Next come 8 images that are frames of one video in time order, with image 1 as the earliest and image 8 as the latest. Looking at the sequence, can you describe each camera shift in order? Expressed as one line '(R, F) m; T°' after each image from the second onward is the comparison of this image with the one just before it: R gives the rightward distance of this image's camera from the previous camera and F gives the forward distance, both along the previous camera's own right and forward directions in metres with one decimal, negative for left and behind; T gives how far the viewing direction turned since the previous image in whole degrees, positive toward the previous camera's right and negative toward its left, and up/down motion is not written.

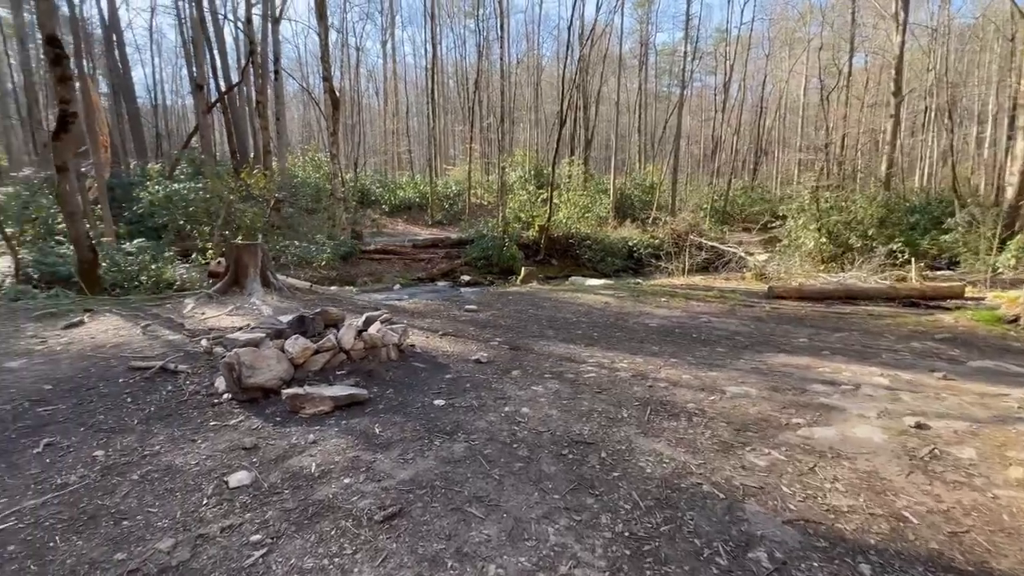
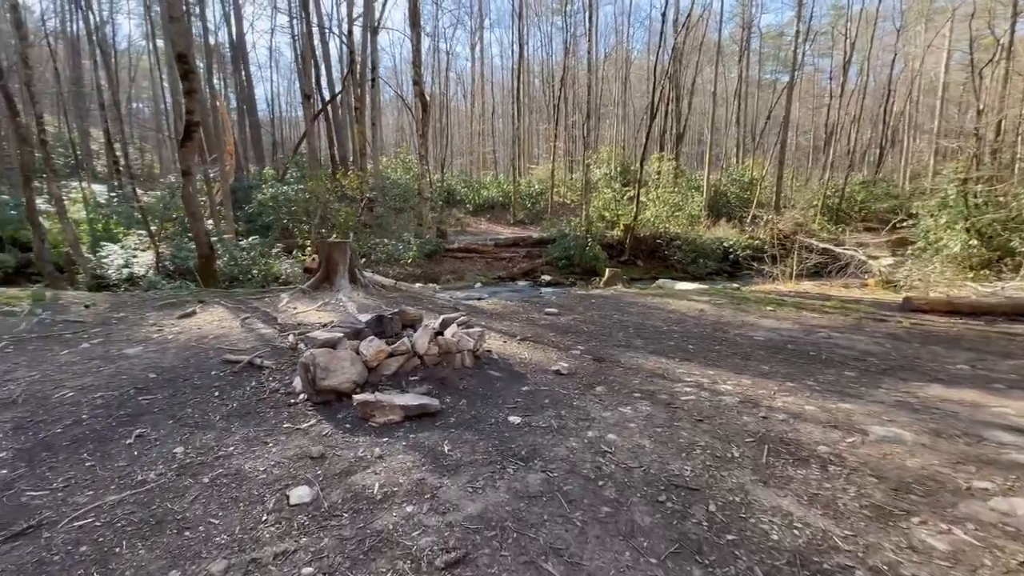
(0.0, +0.3) m; -10°
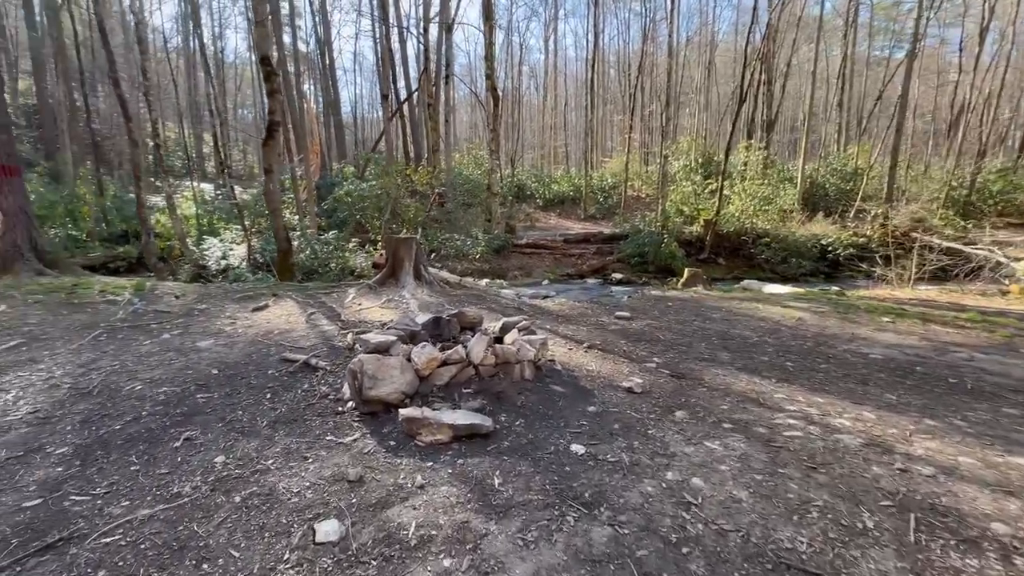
(0.0, +0.3) m; -9°
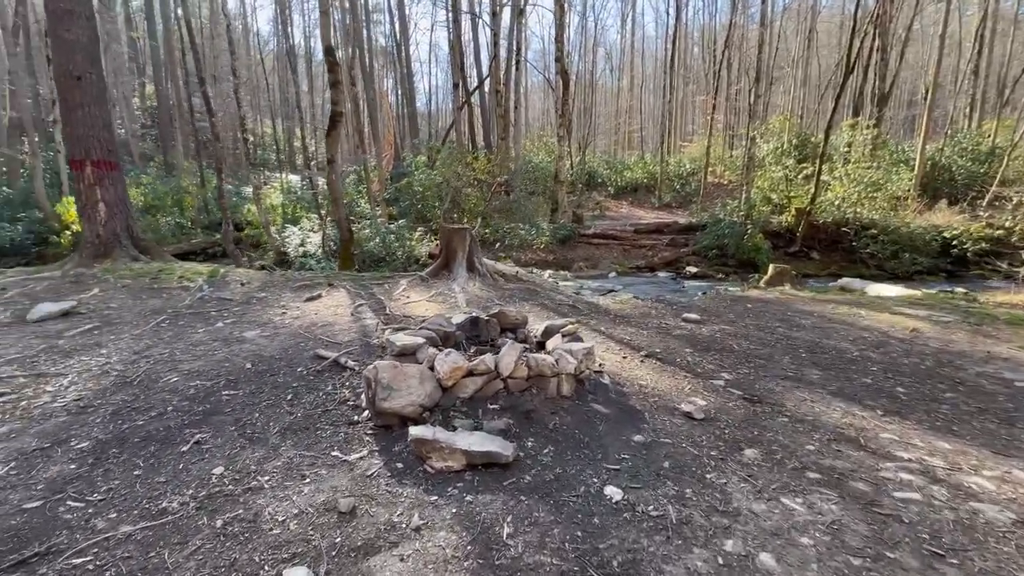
(+0.2, +0.4) m; -9°
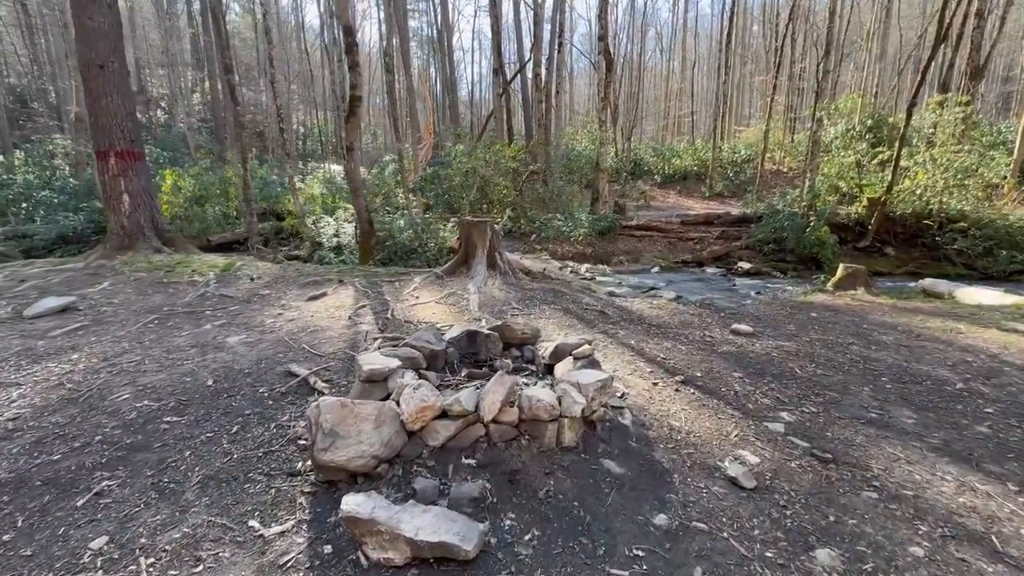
(+0.2, +0.6) m; -5°
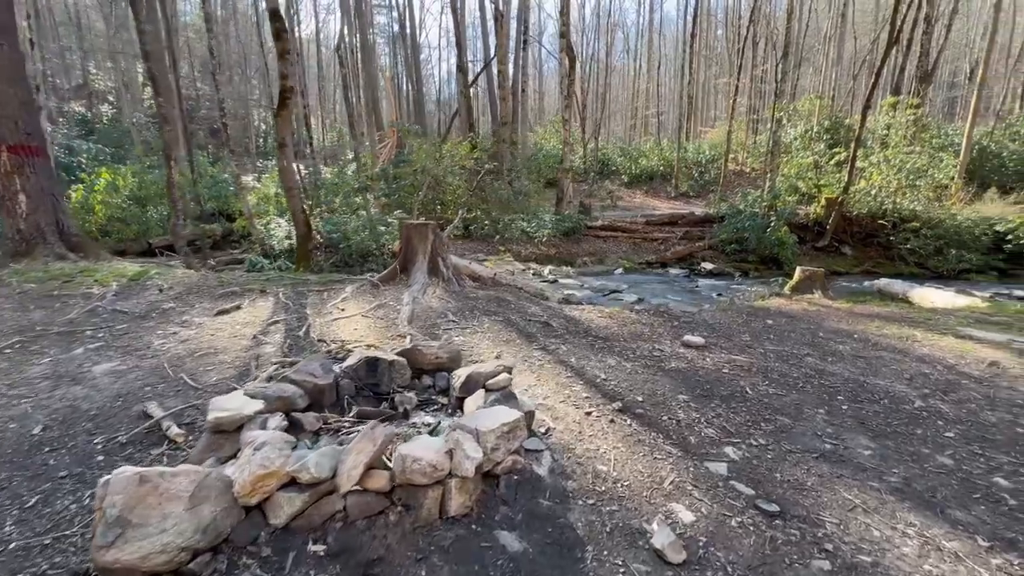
(+0.4, +0.4) m; +3°
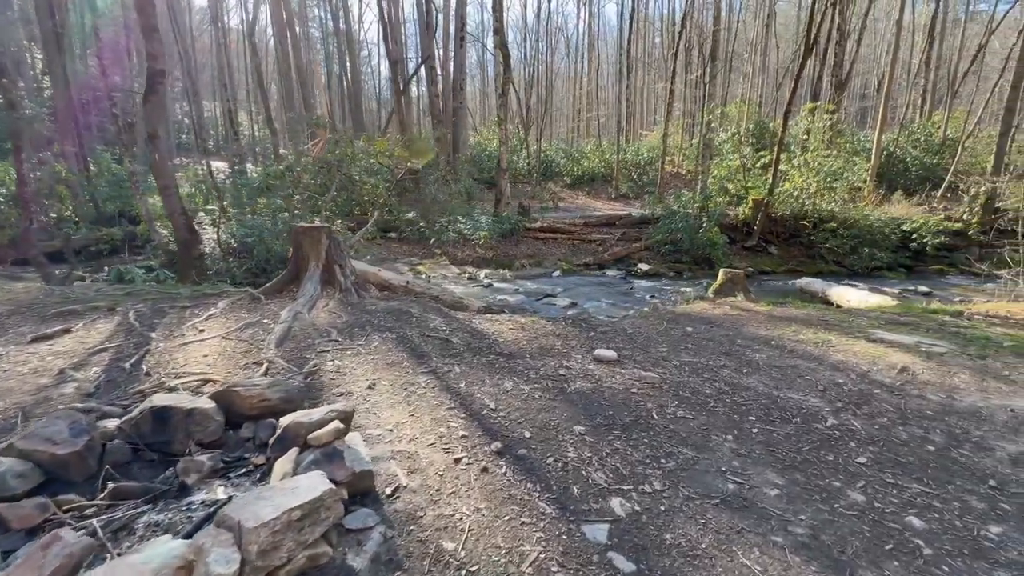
(+0.5, +0.4) m; +6°
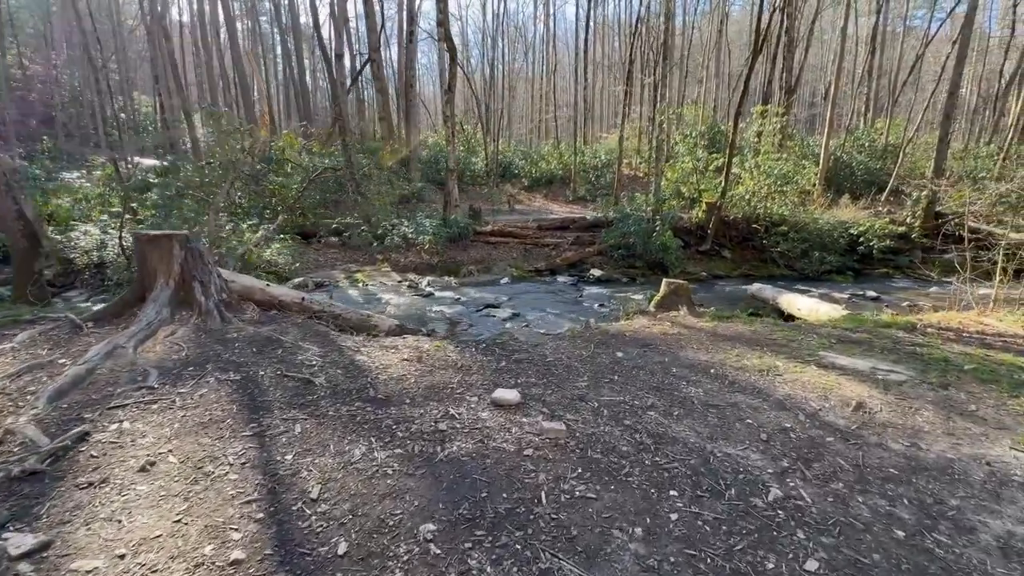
(+0.6, +0.7) m; +4°
